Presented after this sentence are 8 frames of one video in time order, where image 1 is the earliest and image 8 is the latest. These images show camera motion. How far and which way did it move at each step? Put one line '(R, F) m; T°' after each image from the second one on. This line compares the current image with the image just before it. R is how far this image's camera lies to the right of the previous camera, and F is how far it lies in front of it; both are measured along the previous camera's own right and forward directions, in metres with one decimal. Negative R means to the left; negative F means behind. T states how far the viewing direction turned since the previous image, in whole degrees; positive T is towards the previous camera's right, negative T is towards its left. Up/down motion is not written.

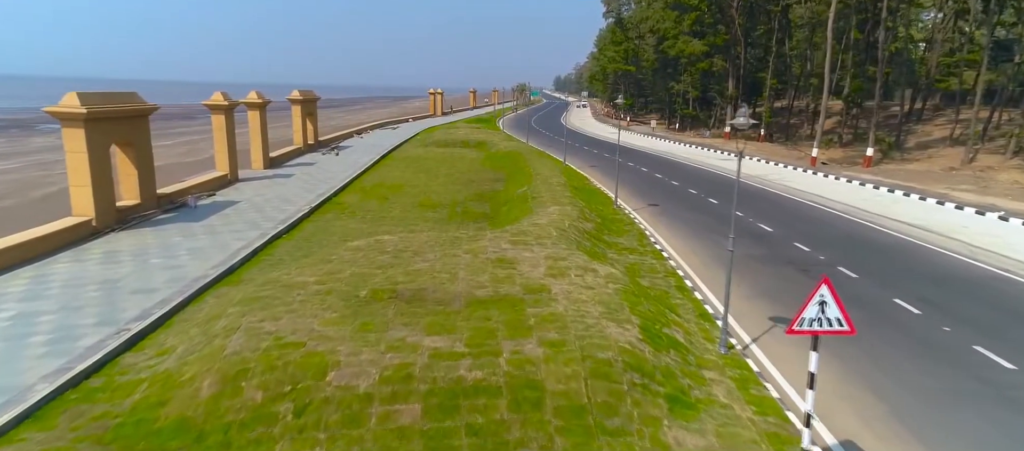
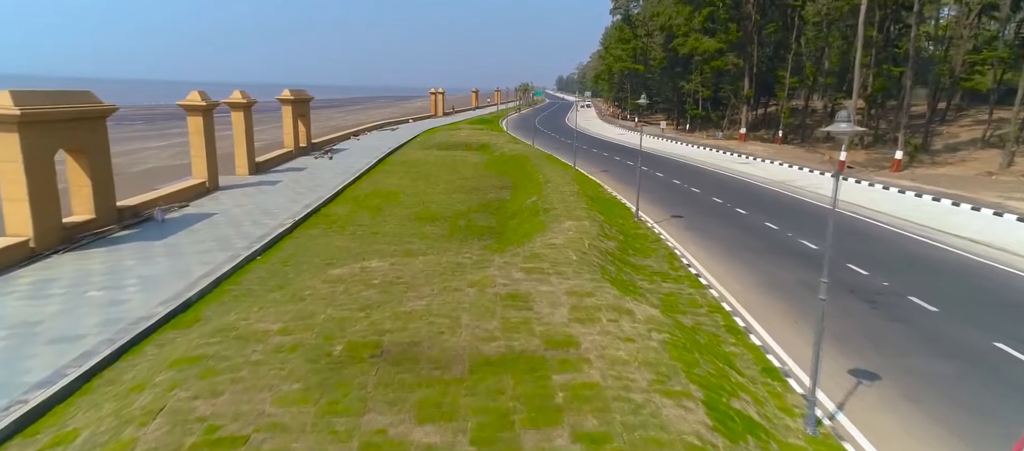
(-0.2, +1.7) m; 0°
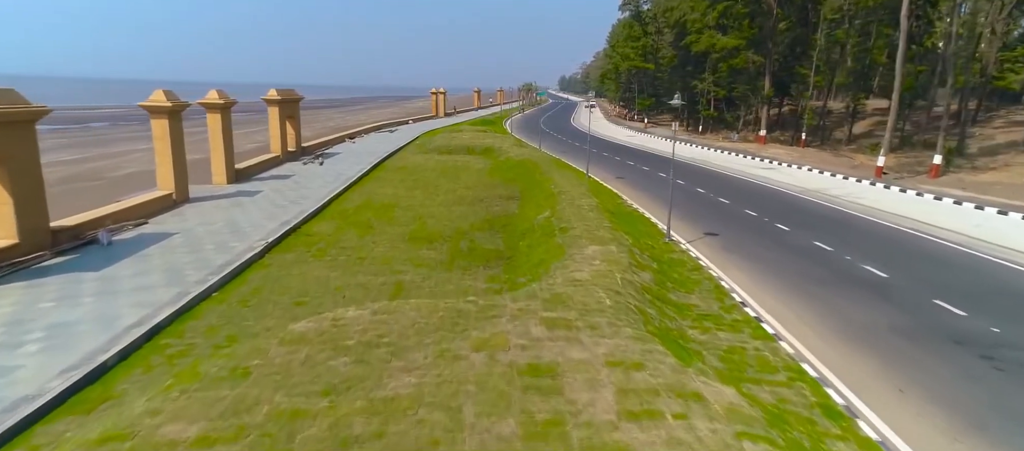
(-0.2, +2.0) m; 0°
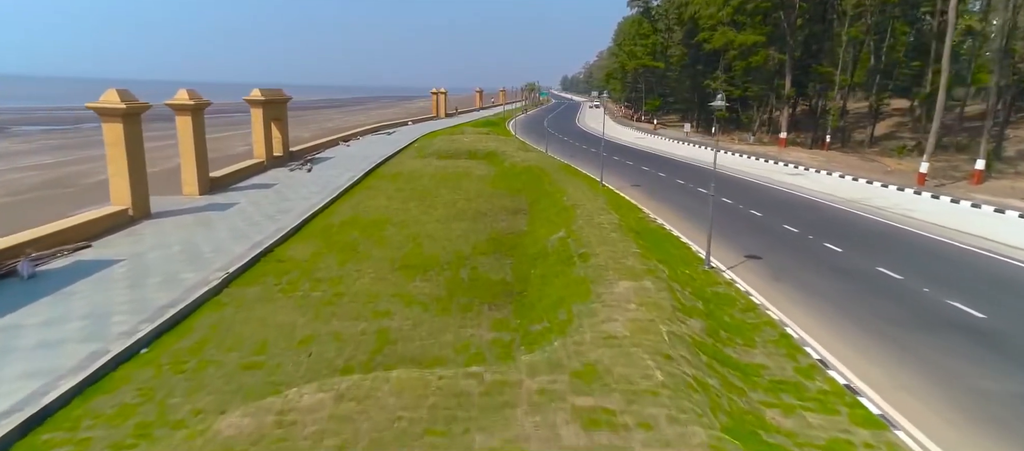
(-0.1, +1.9) m; 0°
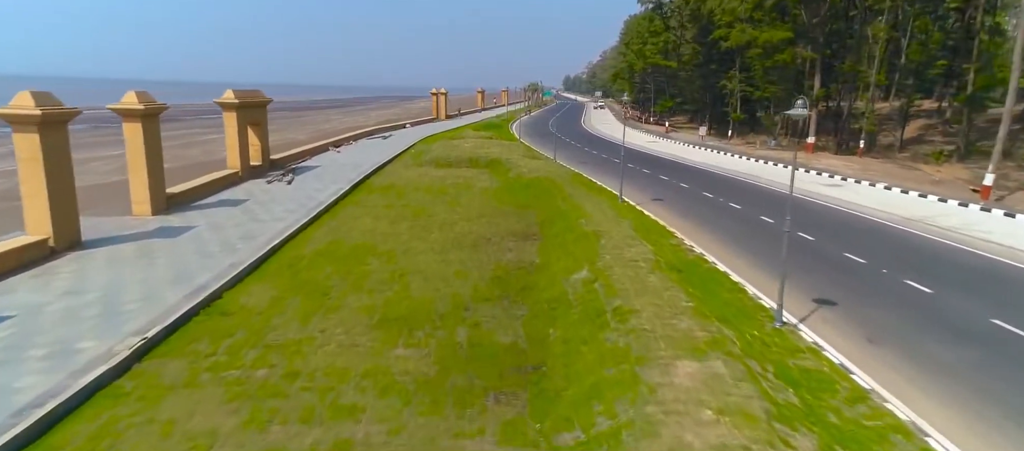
(-0.1, +2.4) m; 0°
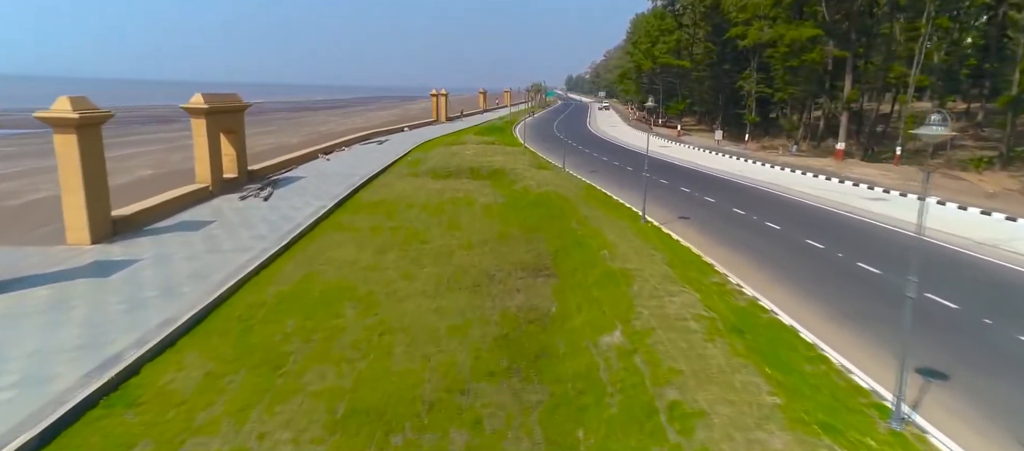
(-0.1, +2.2) m; 0°
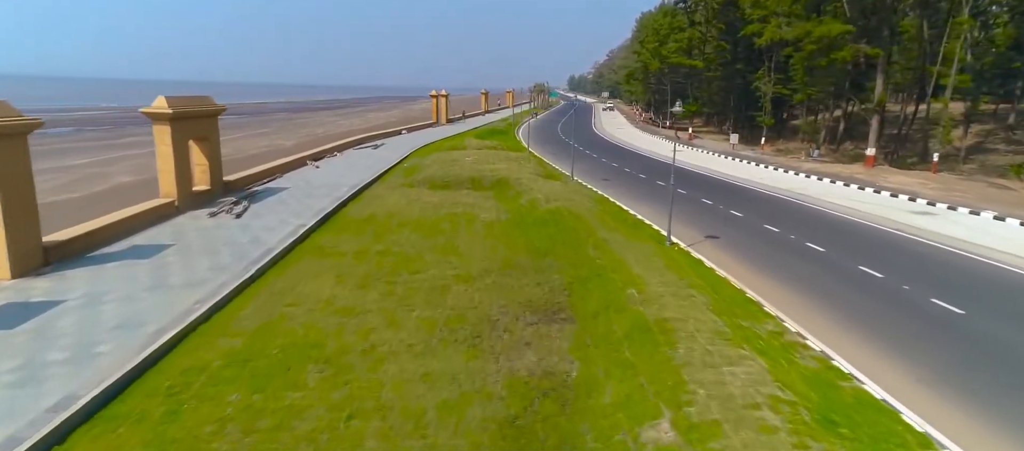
(-0.1, +1.9) m; 0°
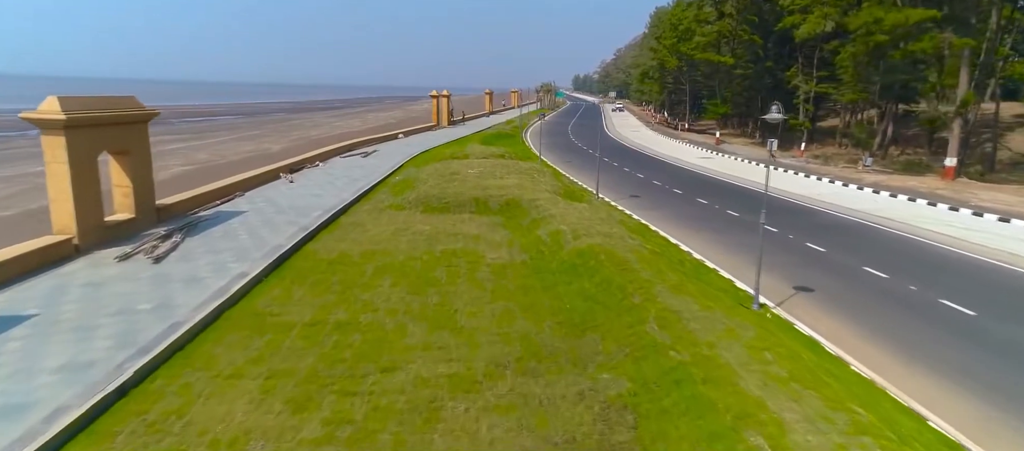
(-0.3, +3.8) m; 0°
